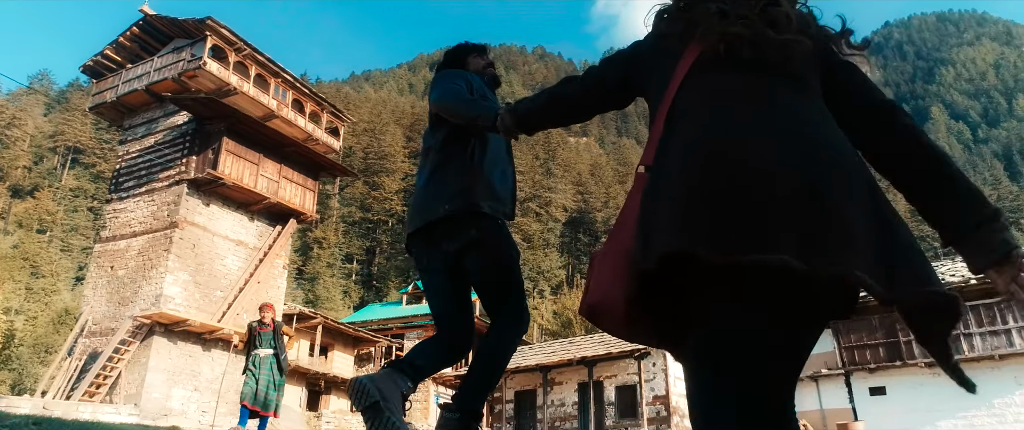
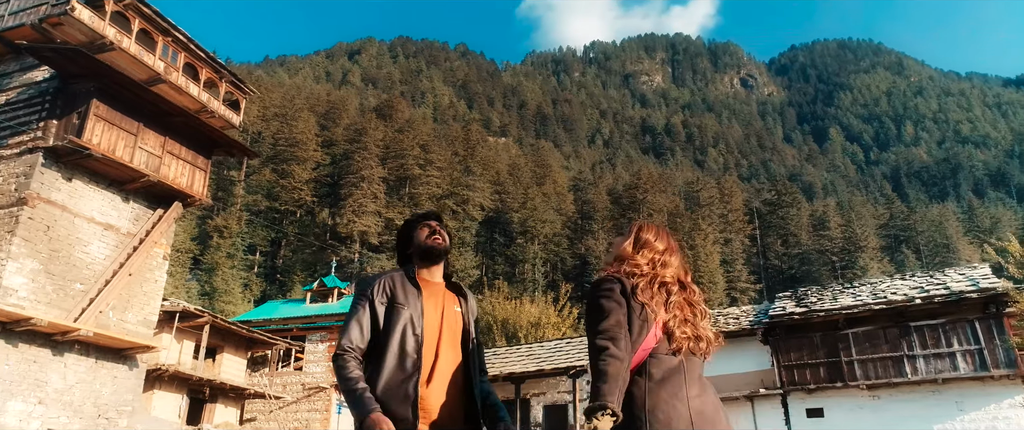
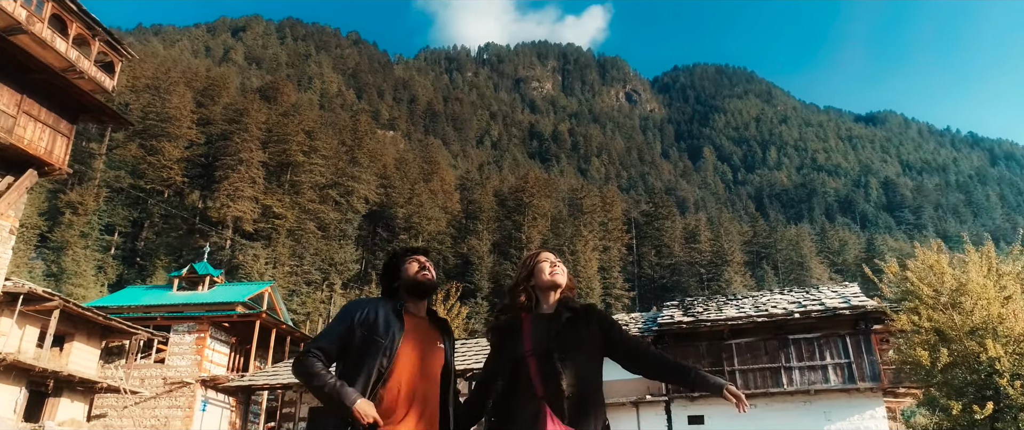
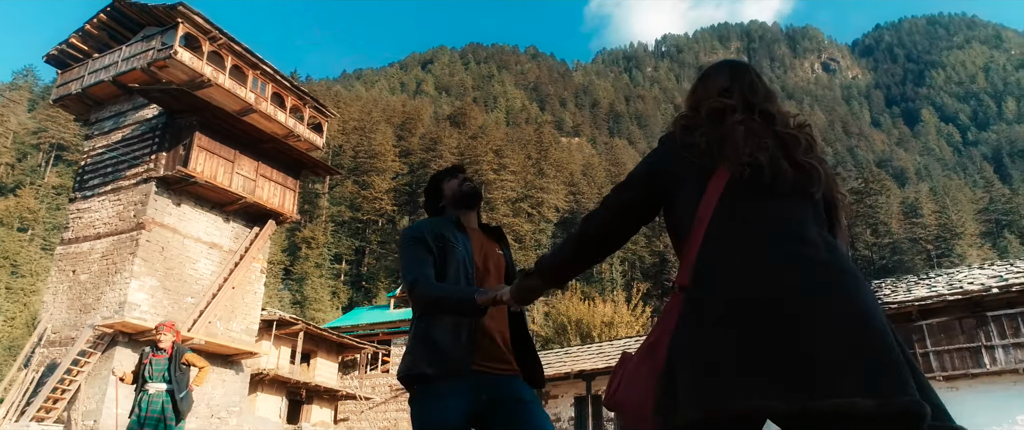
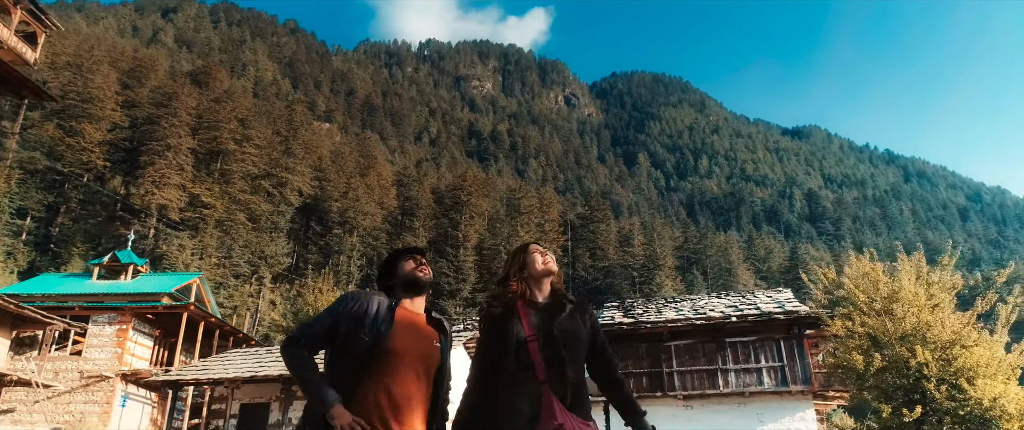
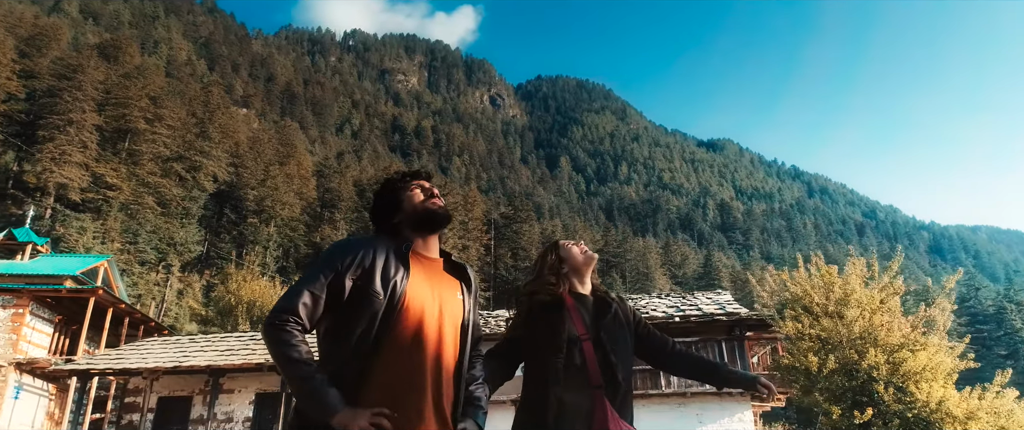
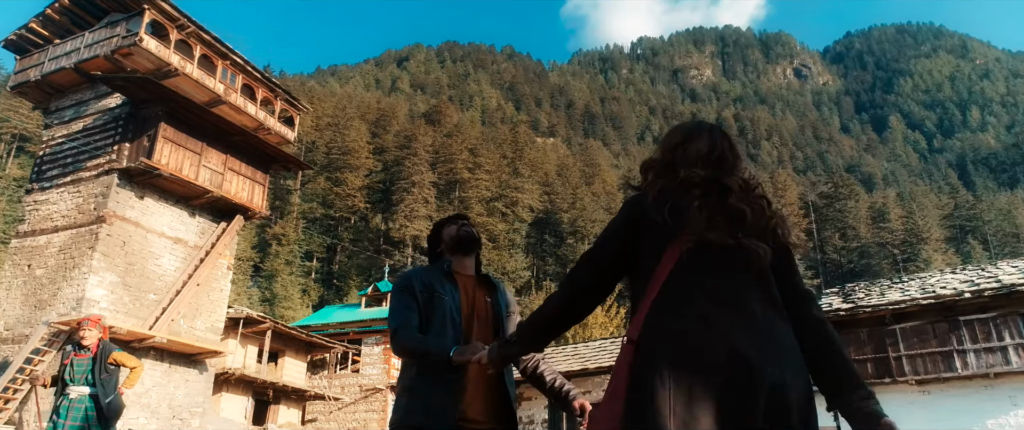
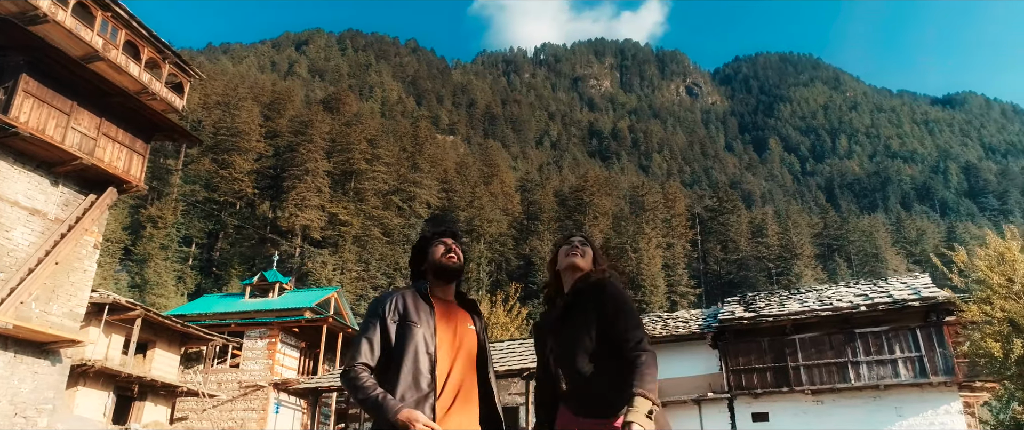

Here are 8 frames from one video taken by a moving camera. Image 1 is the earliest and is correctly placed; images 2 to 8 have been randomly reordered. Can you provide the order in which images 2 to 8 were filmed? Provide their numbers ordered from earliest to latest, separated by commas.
4, 7, 2, 8, 3, 5, 6
